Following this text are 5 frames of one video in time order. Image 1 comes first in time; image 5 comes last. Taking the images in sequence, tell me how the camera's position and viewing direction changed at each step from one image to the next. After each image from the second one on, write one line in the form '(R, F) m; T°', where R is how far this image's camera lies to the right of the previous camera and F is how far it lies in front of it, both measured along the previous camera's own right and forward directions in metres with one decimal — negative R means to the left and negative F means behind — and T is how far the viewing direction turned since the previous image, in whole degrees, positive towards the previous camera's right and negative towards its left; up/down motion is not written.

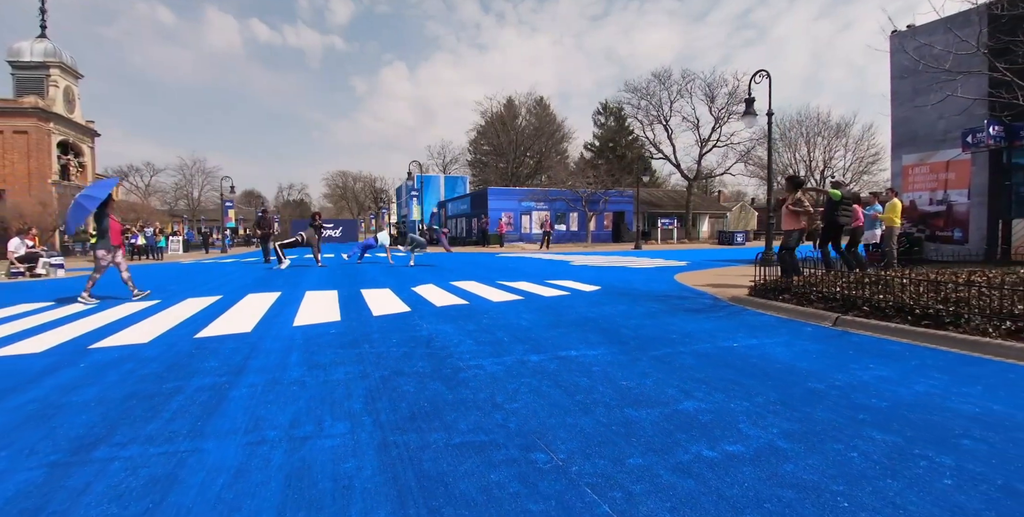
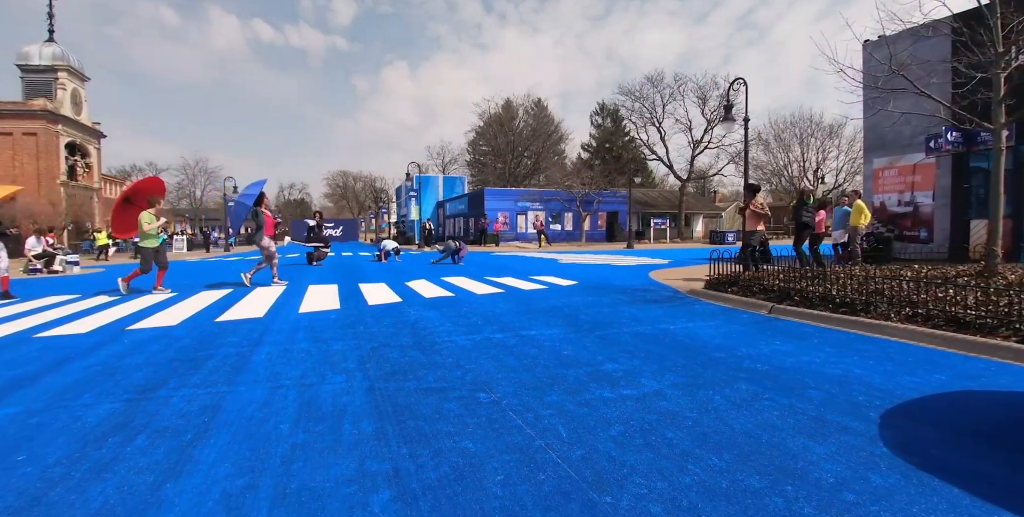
(+0.4, -1.0) m; 0°
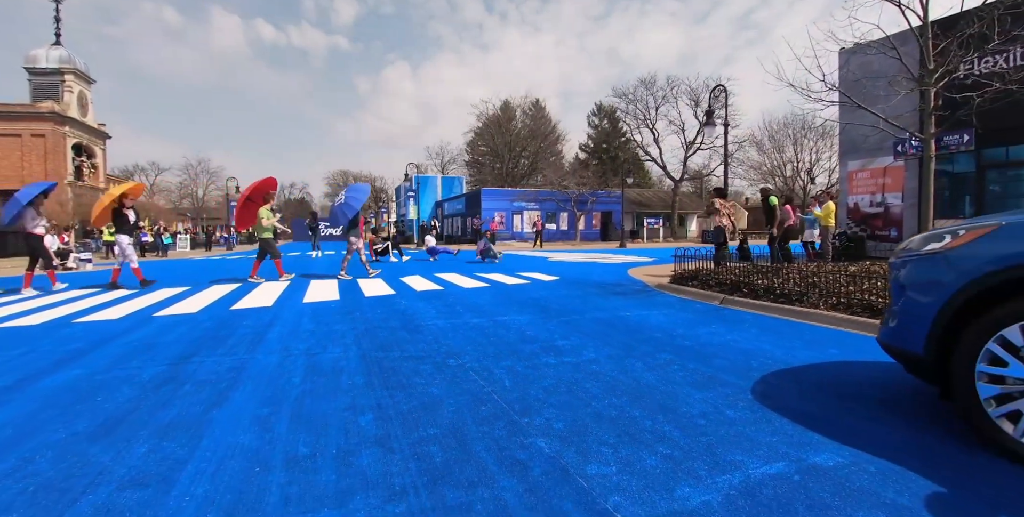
(+0.3, -0.9) m; 0°
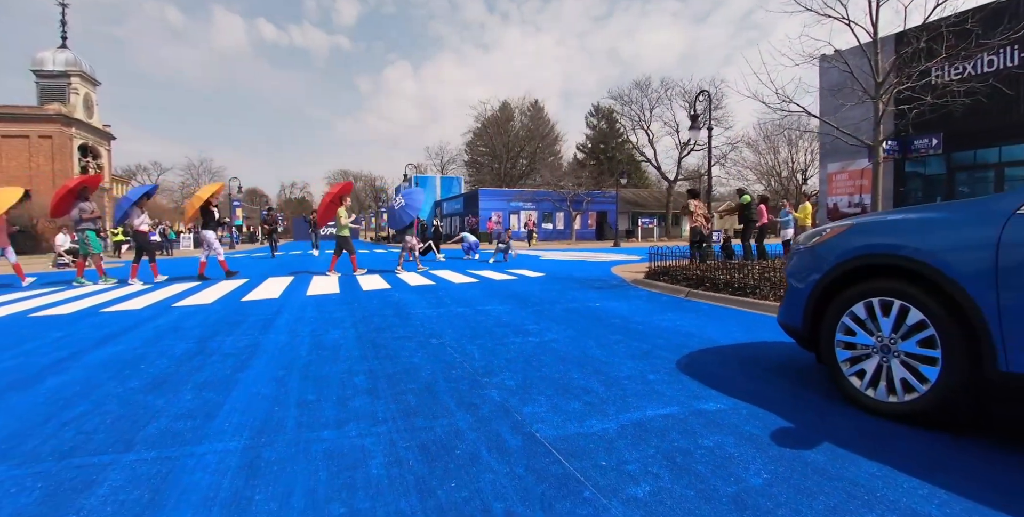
(+0.3, -0.8) m; 0°
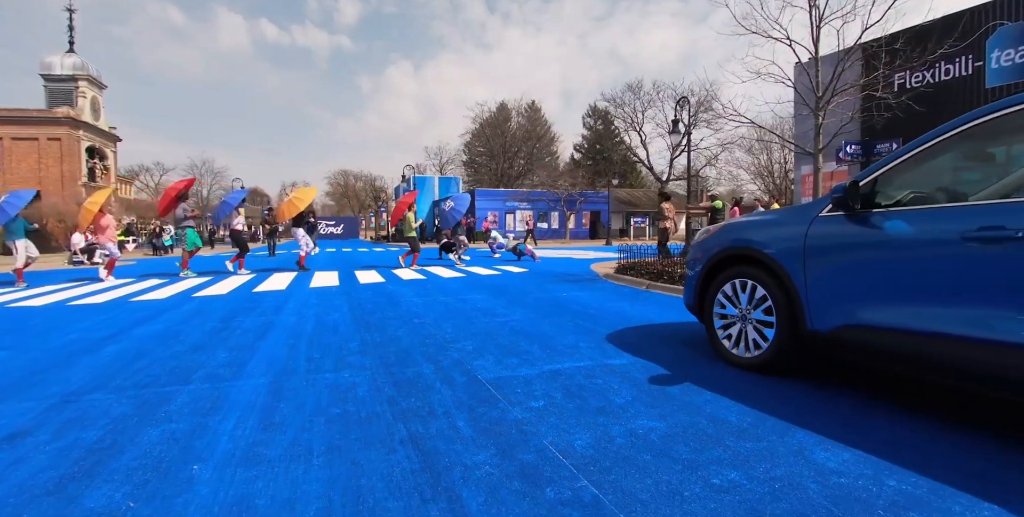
(+0.4, -1.1) m; 0°
